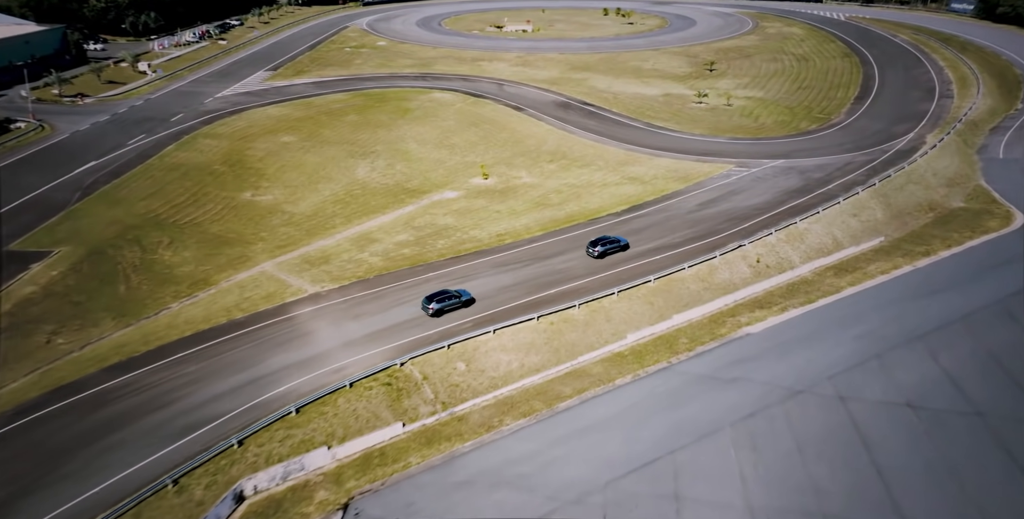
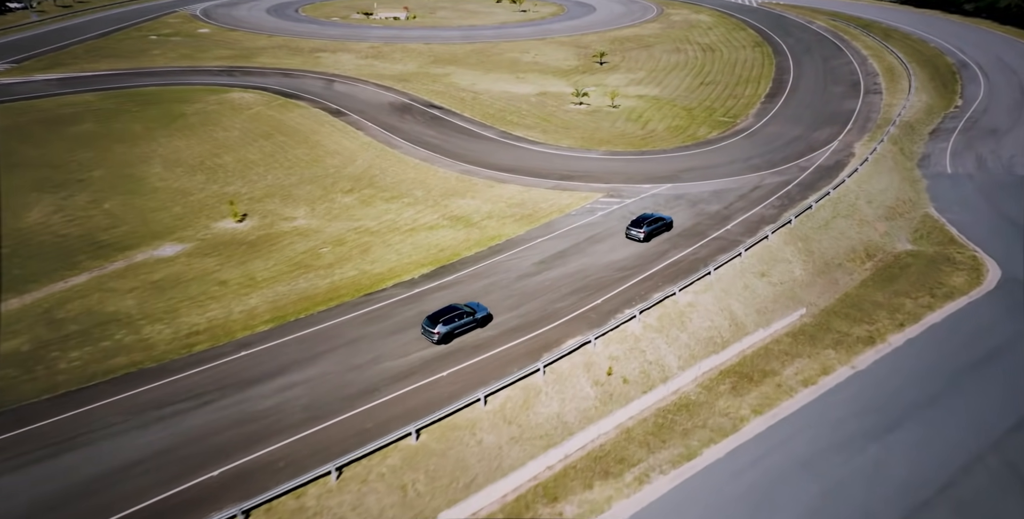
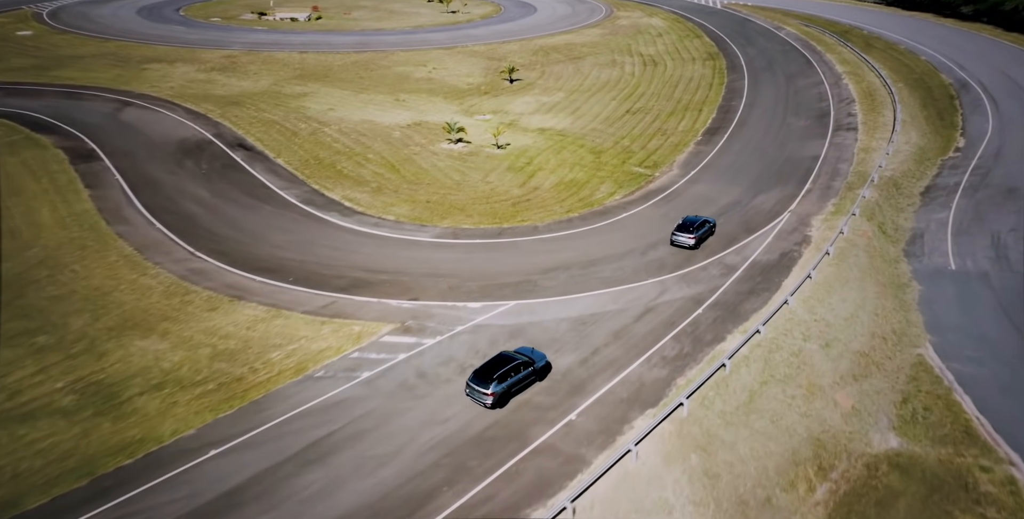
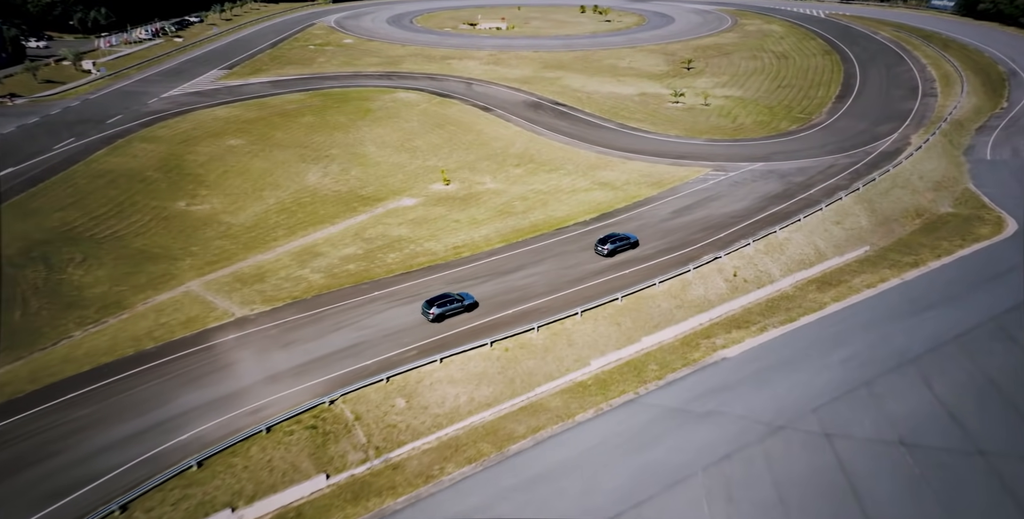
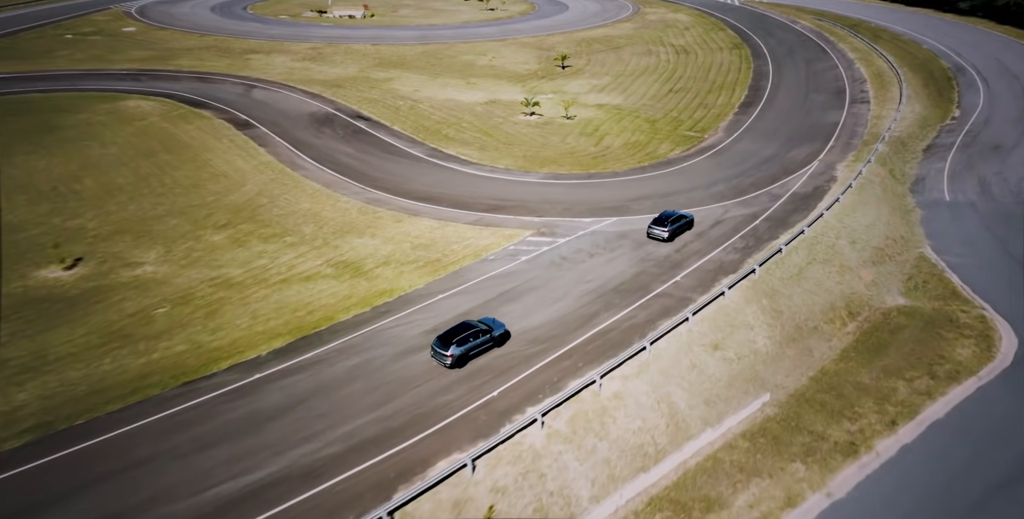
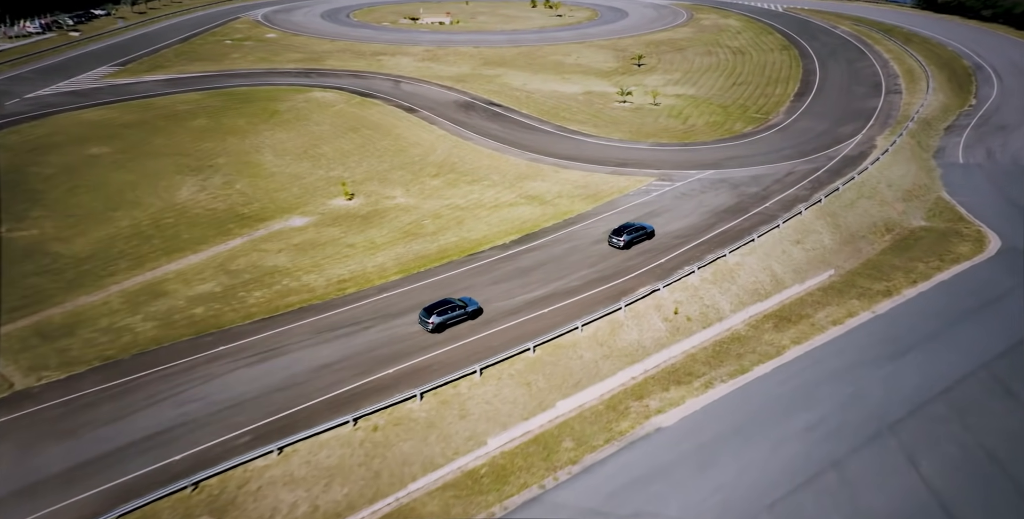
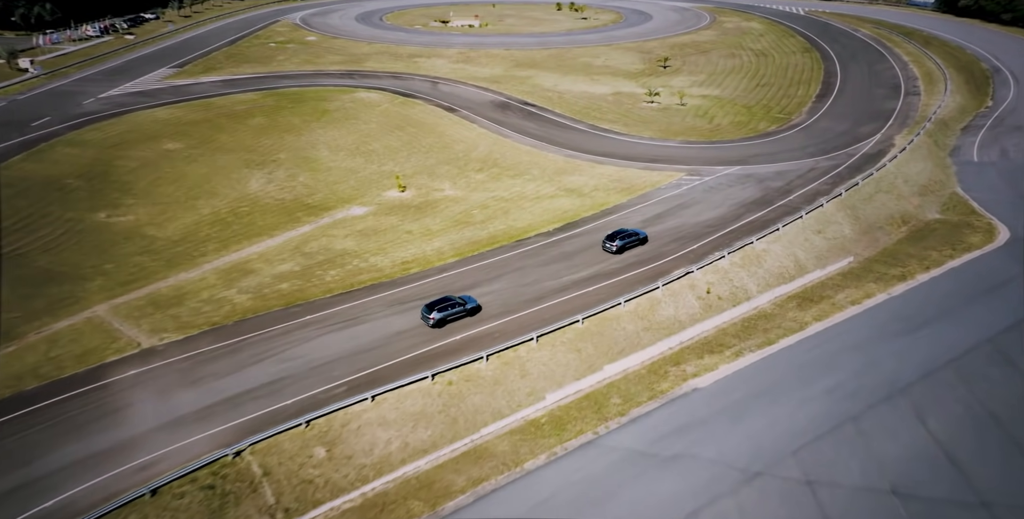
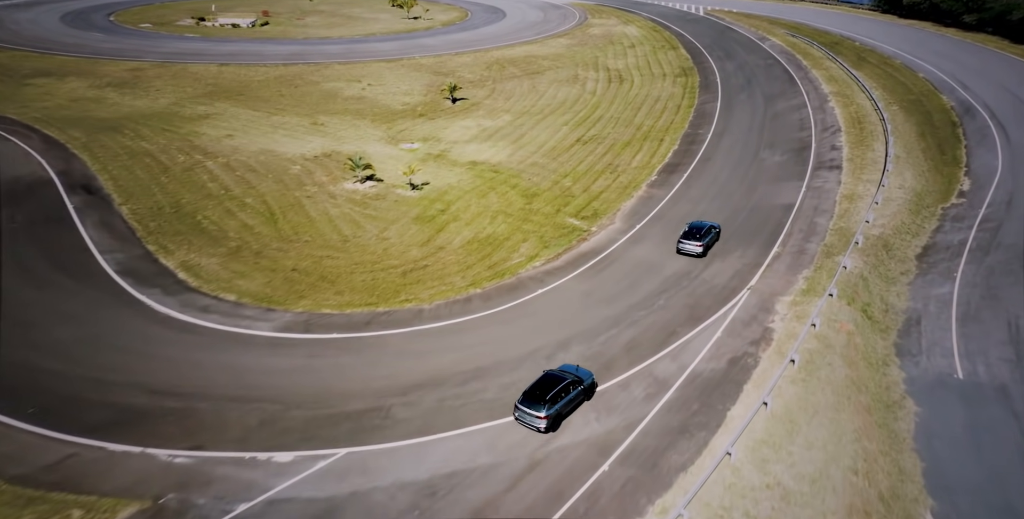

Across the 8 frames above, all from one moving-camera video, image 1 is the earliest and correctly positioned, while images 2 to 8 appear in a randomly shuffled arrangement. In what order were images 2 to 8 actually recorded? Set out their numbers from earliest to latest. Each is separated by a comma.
4, 7, 6, 2, 5, 3, 8
